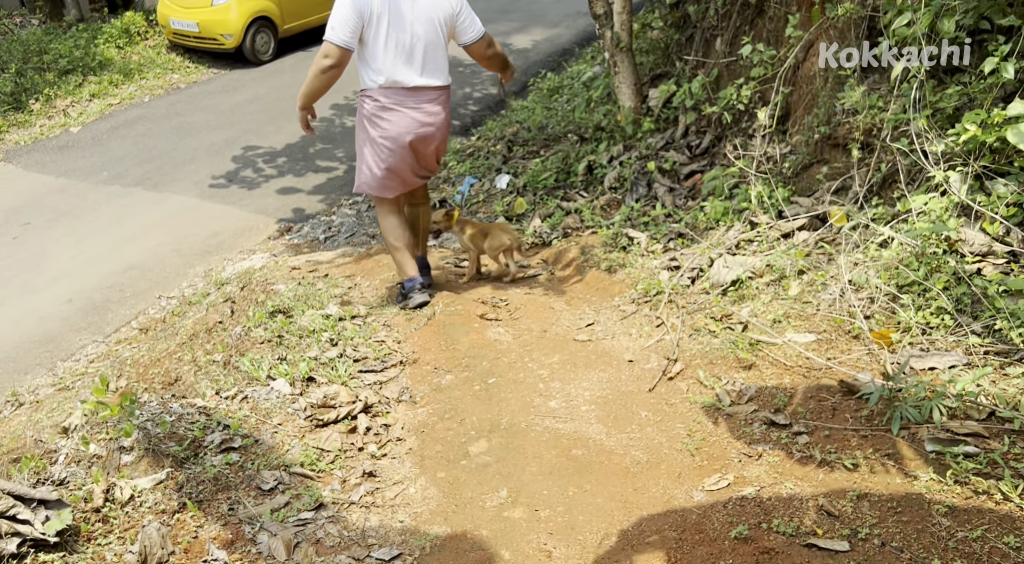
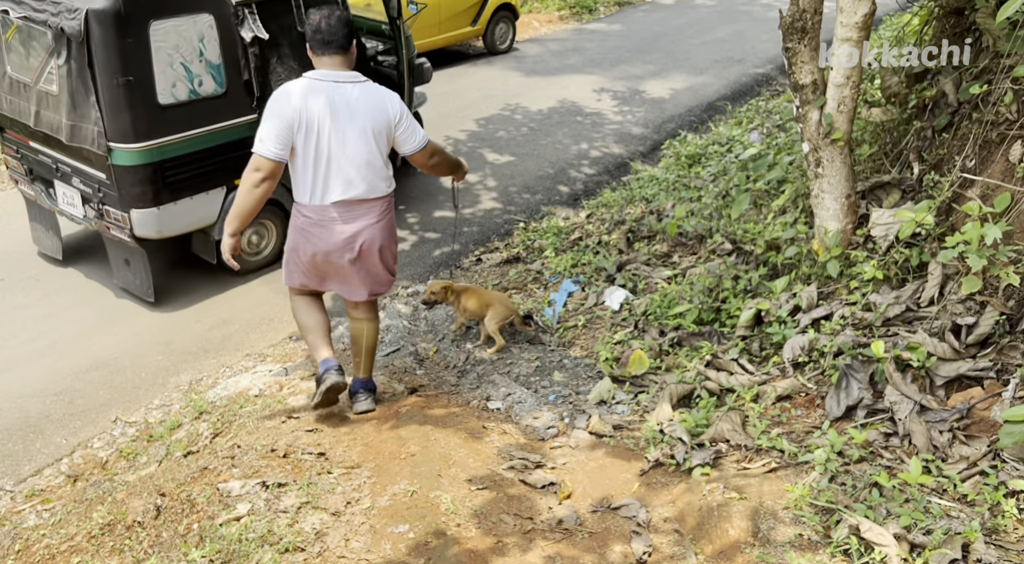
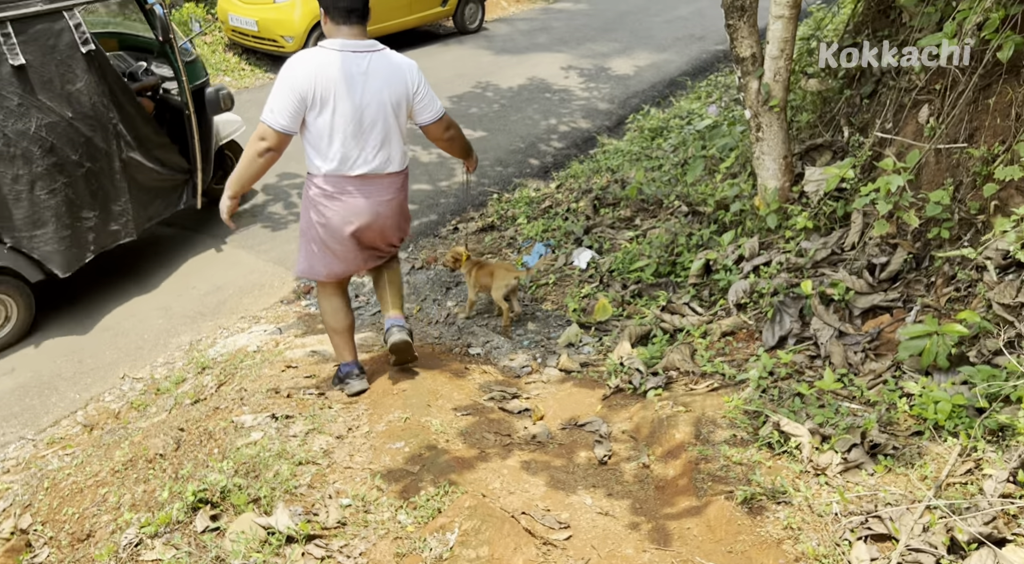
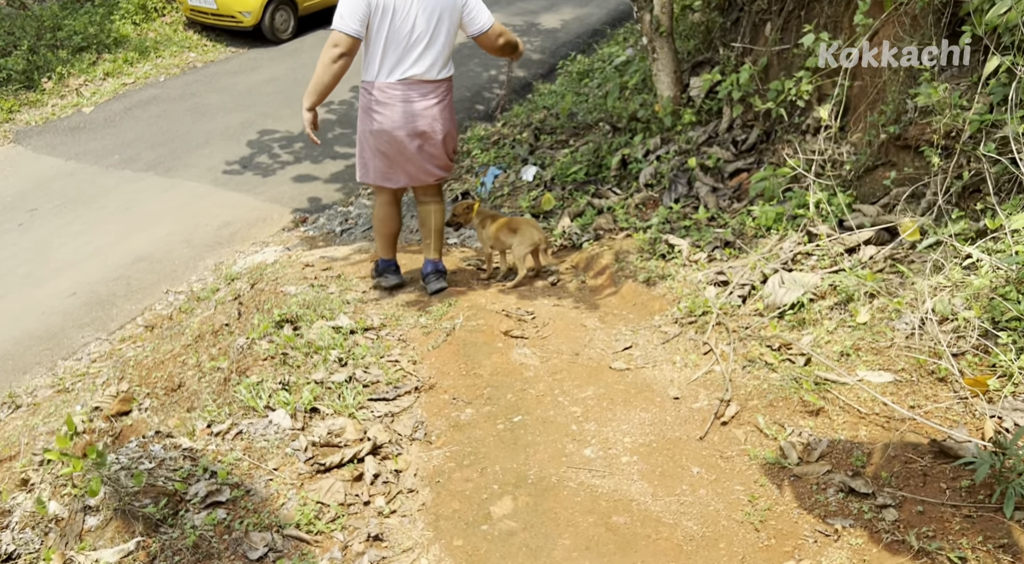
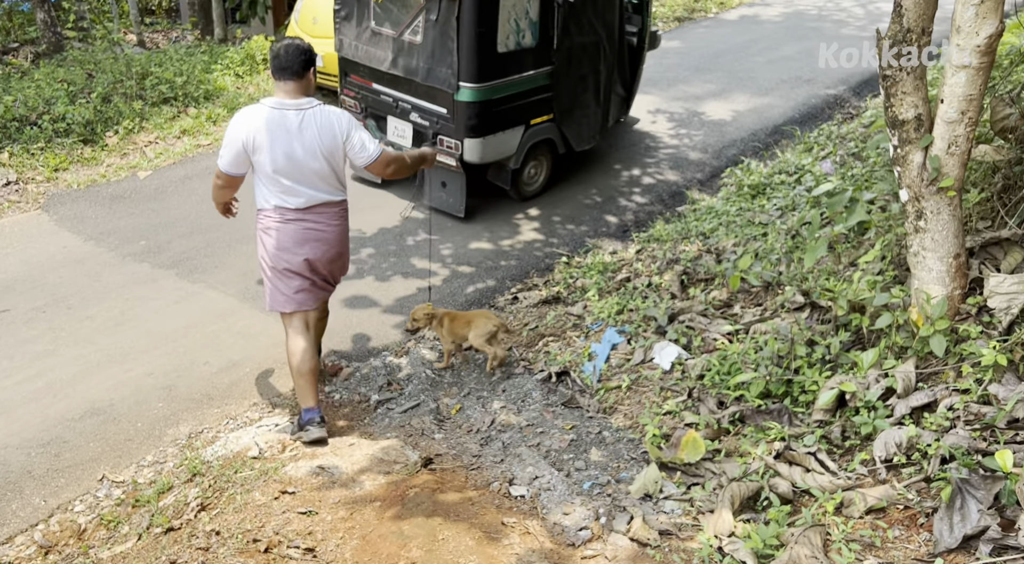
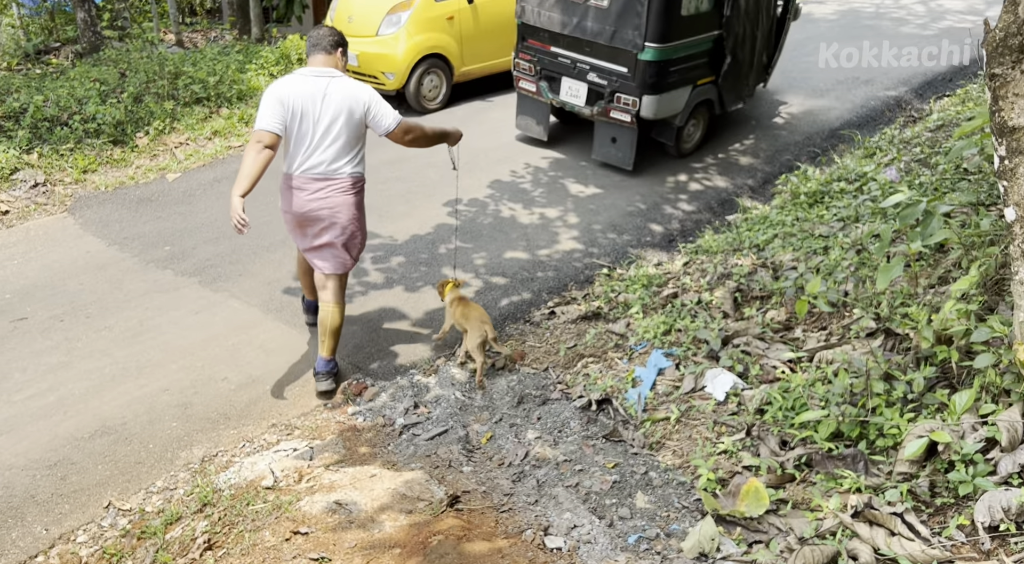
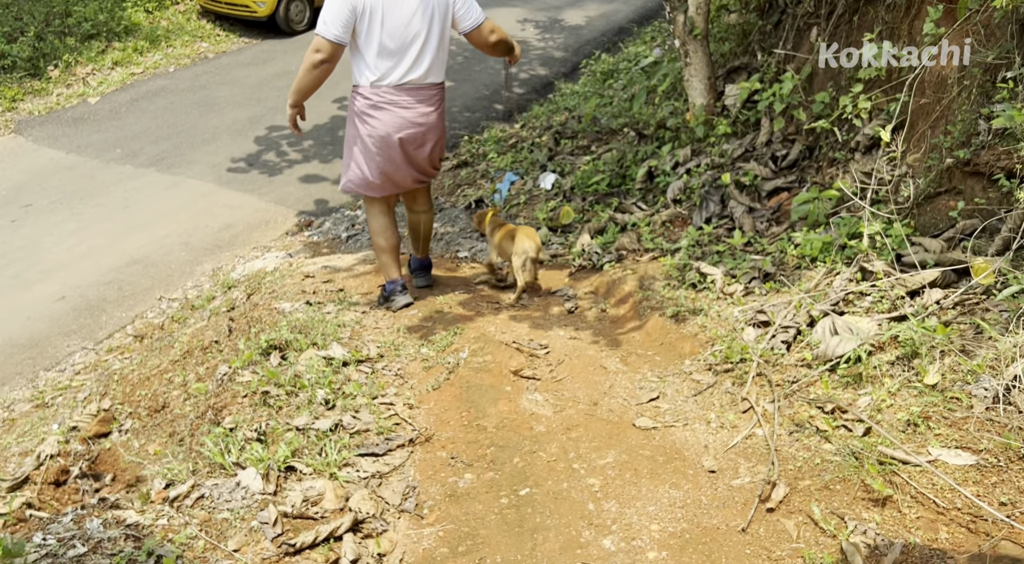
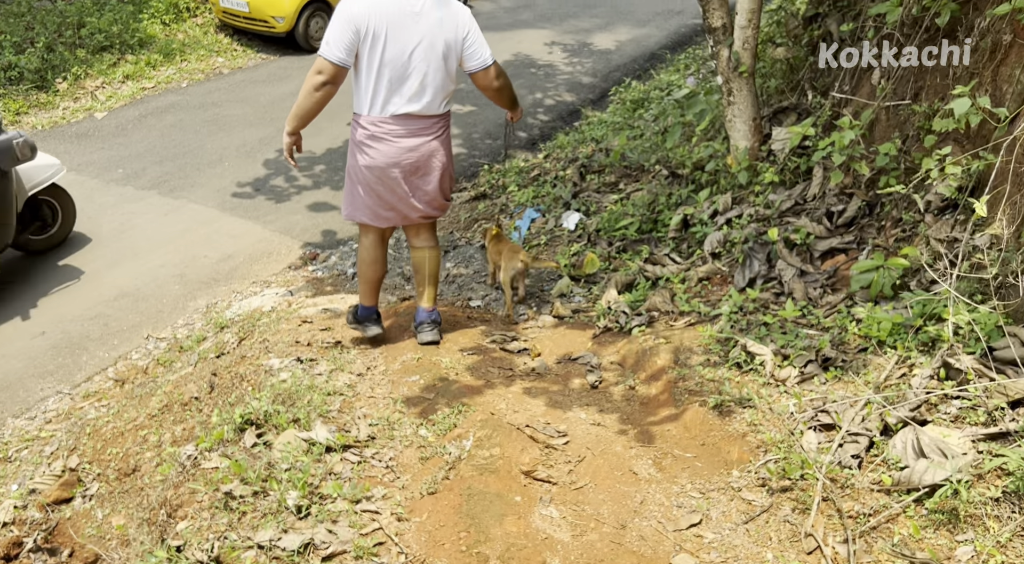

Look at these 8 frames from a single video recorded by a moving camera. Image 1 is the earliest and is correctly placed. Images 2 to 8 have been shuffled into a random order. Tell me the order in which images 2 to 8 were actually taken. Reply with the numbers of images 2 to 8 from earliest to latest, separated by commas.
4, 7, 8, 3, 2, 5, 6
